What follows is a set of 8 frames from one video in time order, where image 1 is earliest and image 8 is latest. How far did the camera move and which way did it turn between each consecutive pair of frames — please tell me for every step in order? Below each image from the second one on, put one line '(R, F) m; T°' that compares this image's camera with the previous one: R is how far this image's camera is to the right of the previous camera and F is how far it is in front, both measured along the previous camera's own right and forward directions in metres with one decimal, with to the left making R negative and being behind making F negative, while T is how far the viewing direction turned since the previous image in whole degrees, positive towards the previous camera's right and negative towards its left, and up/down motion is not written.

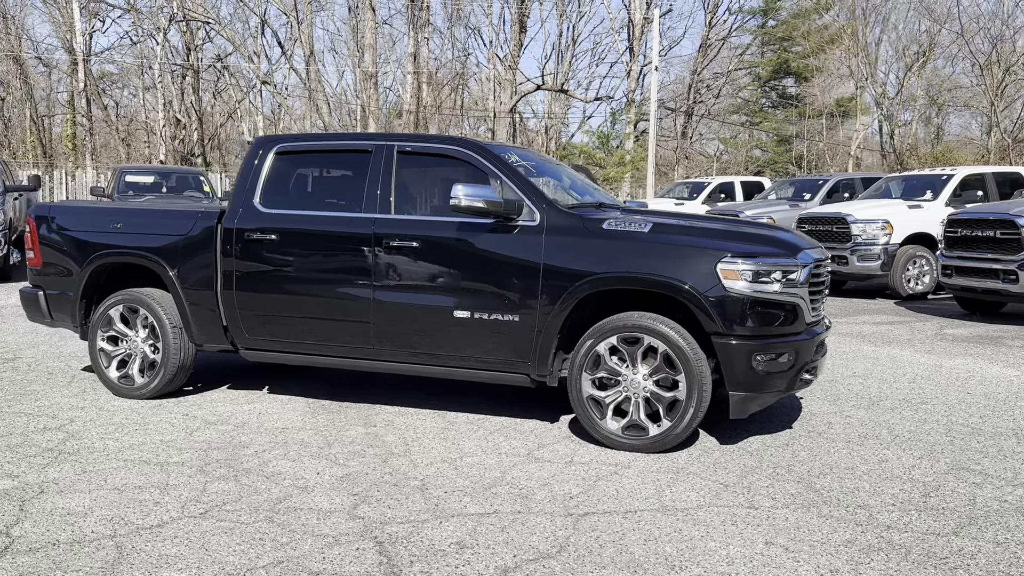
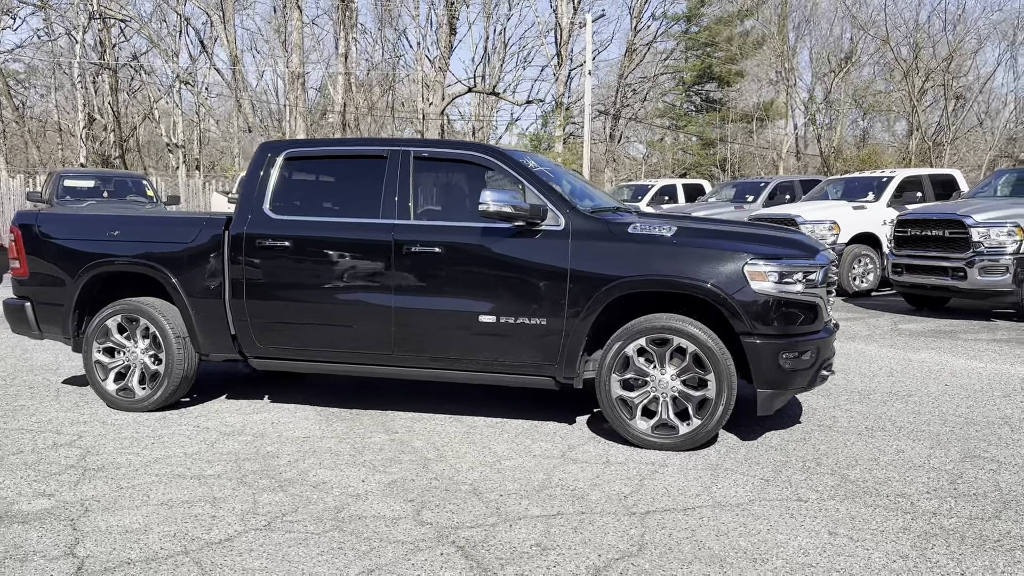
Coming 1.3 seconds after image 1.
(-0.6, 0.0) m; +5°
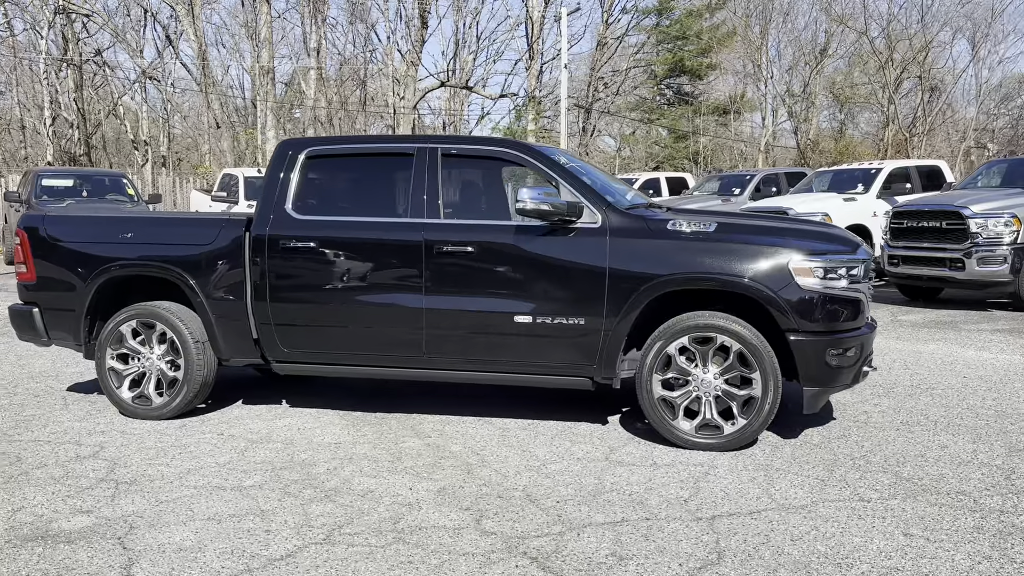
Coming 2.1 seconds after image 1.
(-0.4, +0.1) m; +2°
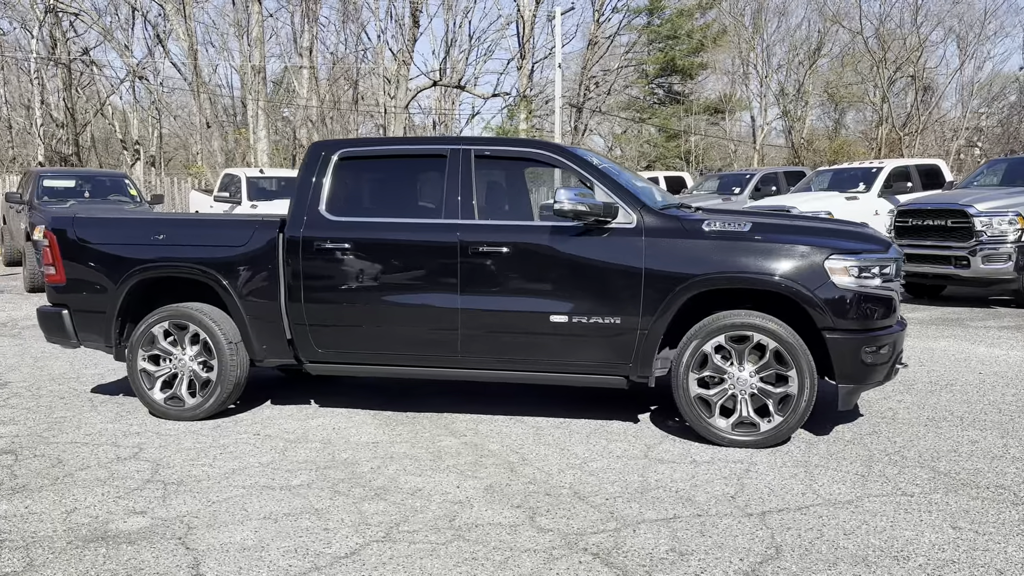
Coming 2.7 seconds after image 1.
(-0.3, 0.0) m; +1°
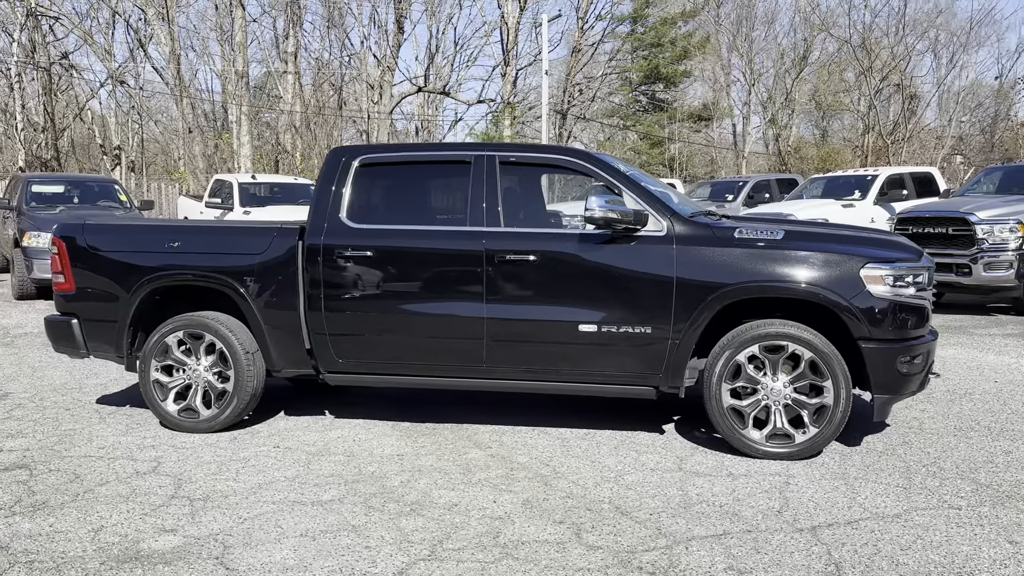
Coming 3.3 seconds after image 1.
(-0.3, +0.1) m; +1°
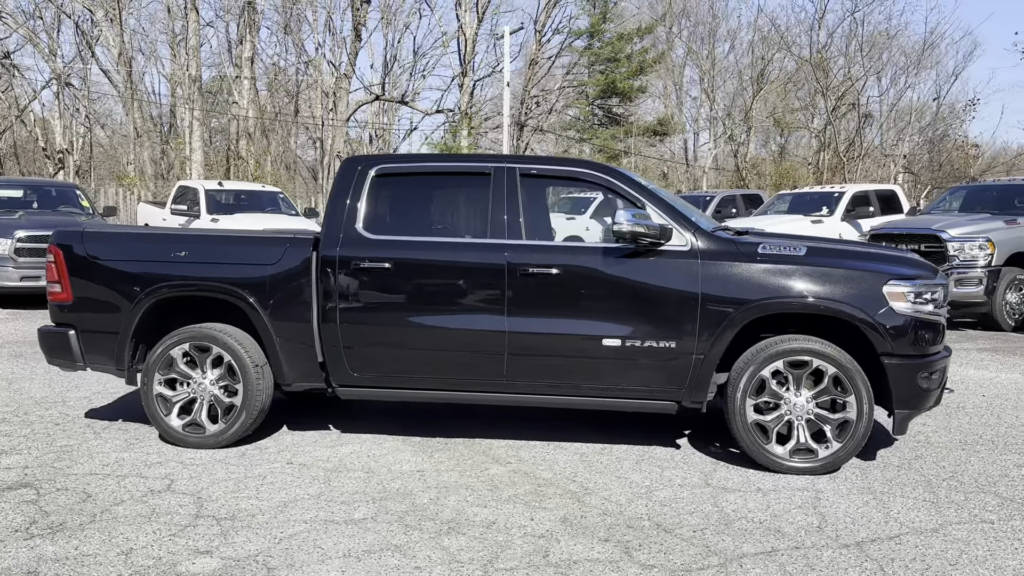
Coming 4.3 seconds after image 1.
(-0.4, +0.1) m; +3°
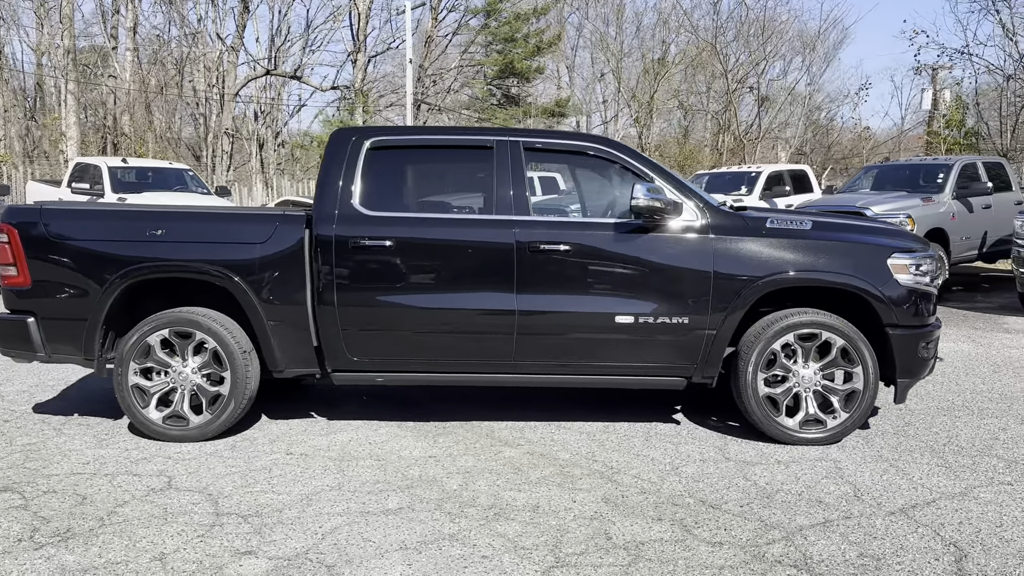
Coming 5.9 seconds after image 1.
(-0.6, +0.2) m; +7°
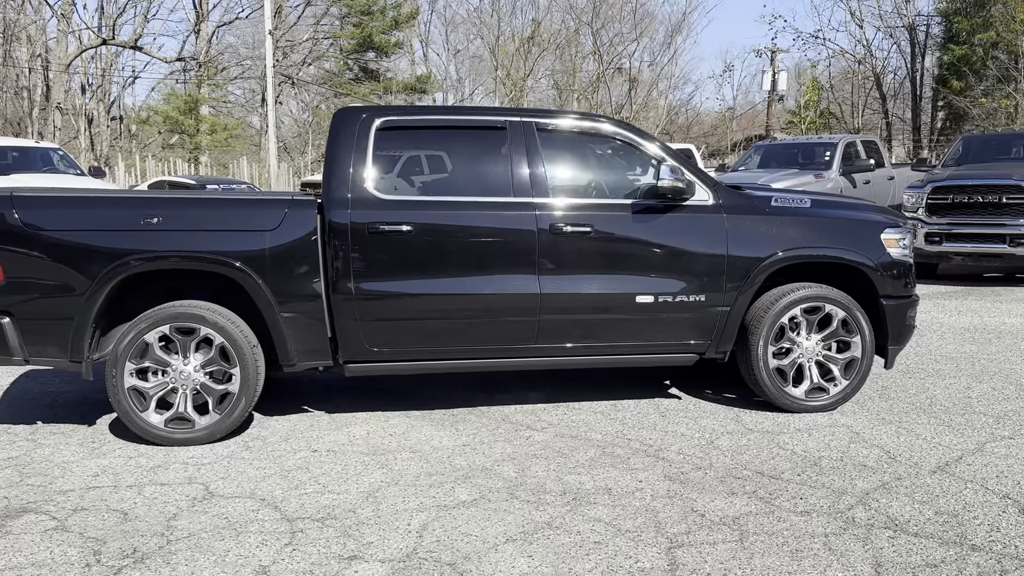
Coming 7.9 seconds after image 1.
(-0.9, +0.1) m; +10°
